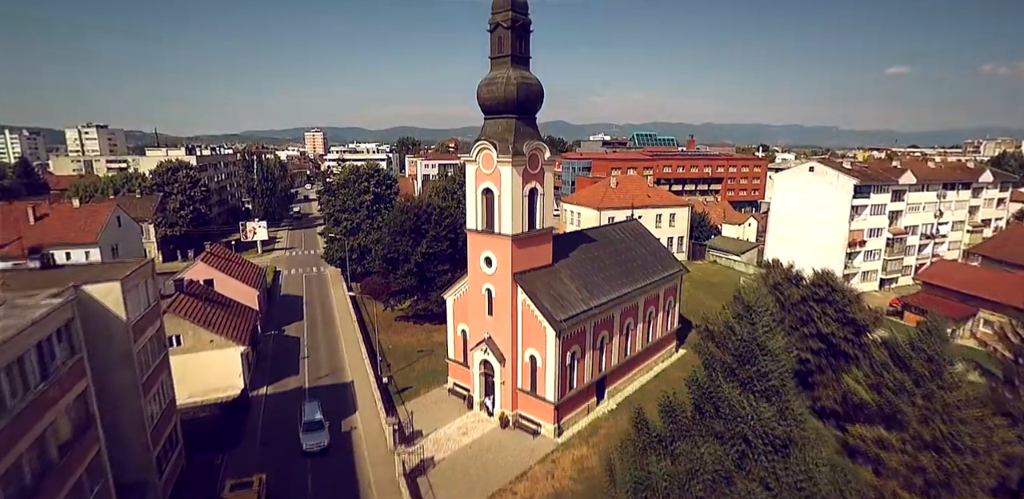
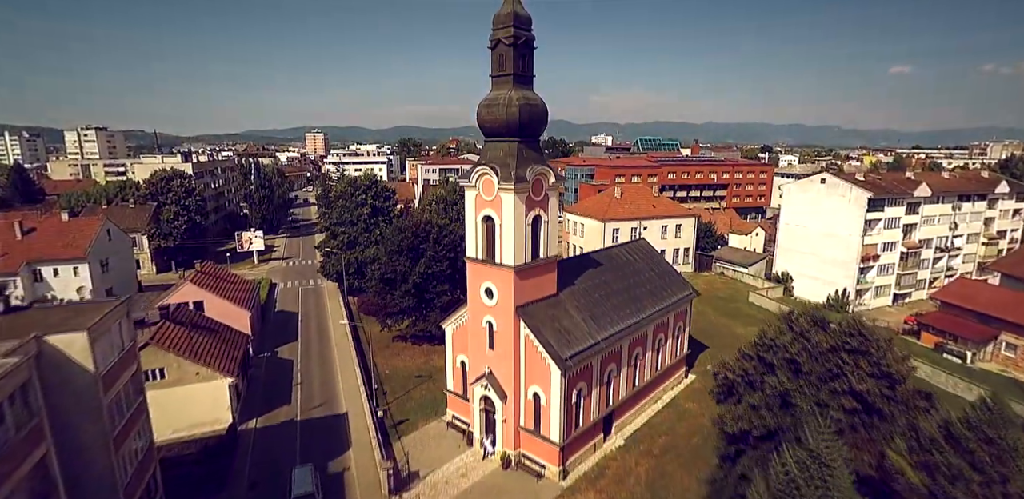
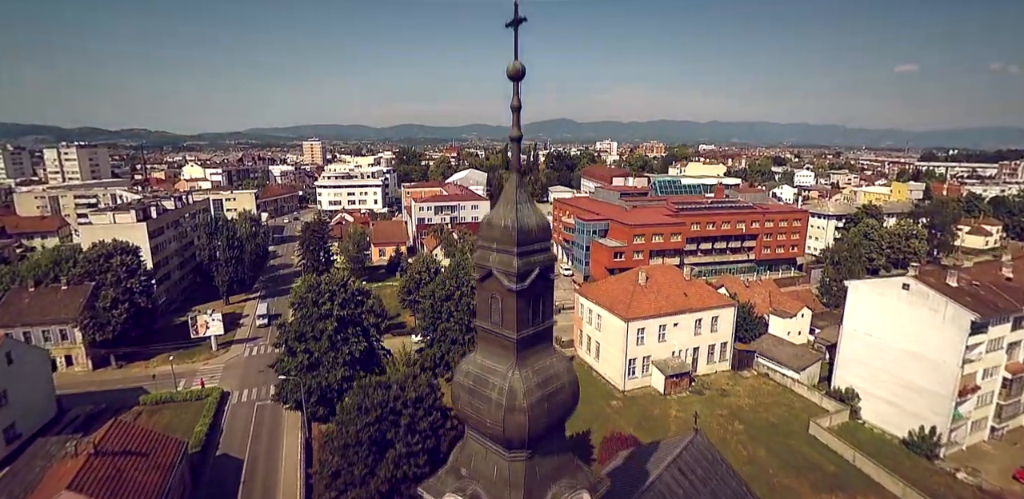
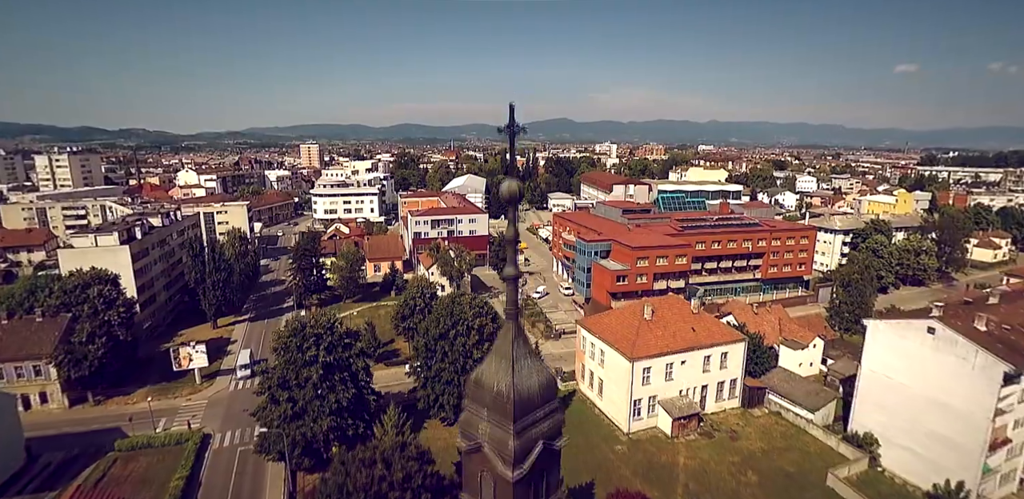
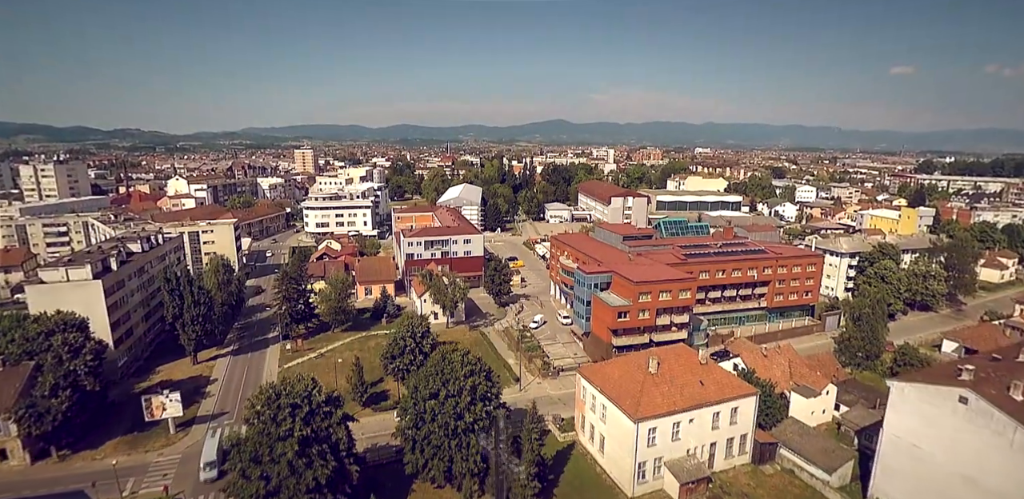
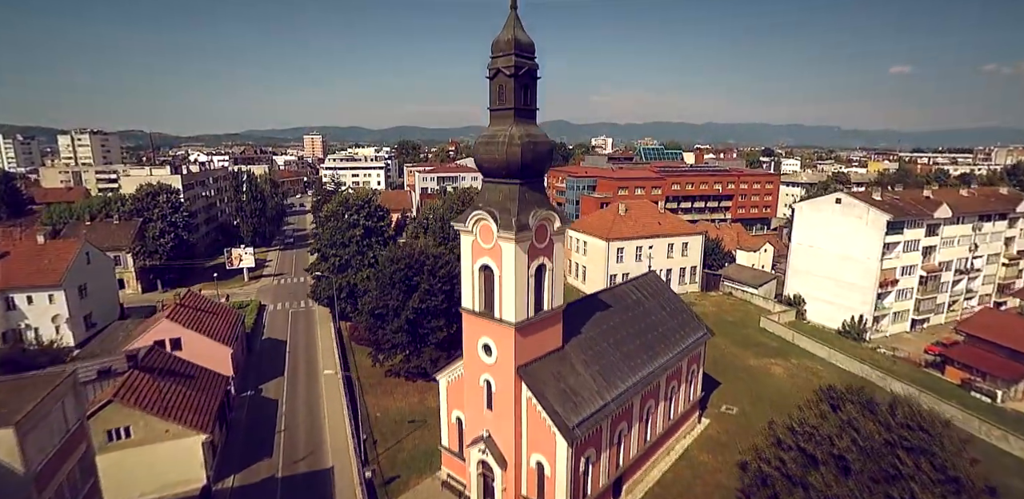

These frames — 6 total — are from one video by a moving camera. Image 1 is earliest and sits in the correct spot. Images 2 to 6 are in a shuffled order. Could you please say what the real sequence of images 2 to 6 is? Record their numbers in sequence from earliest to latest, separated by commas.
2, 6, 3, 4, 5
